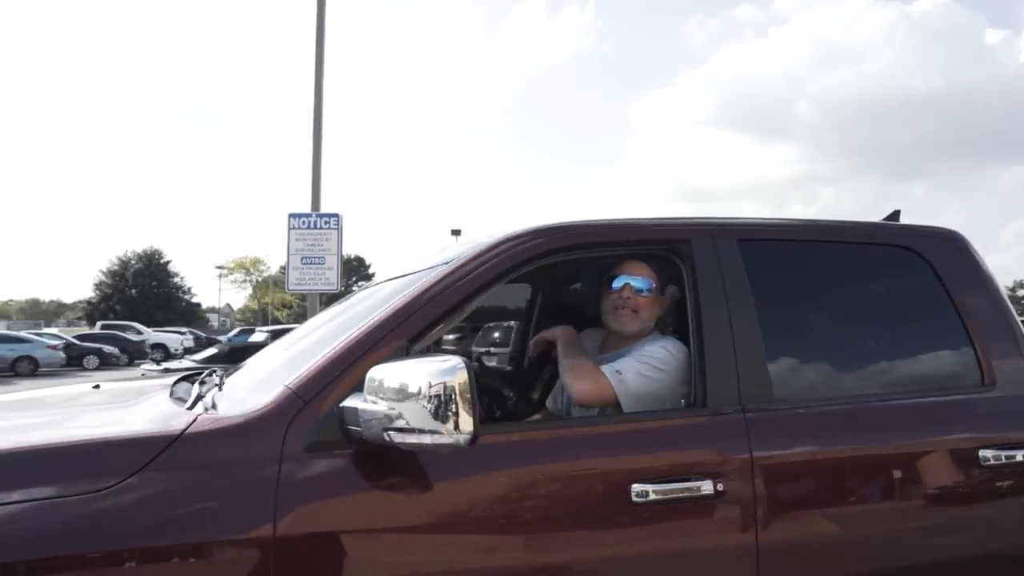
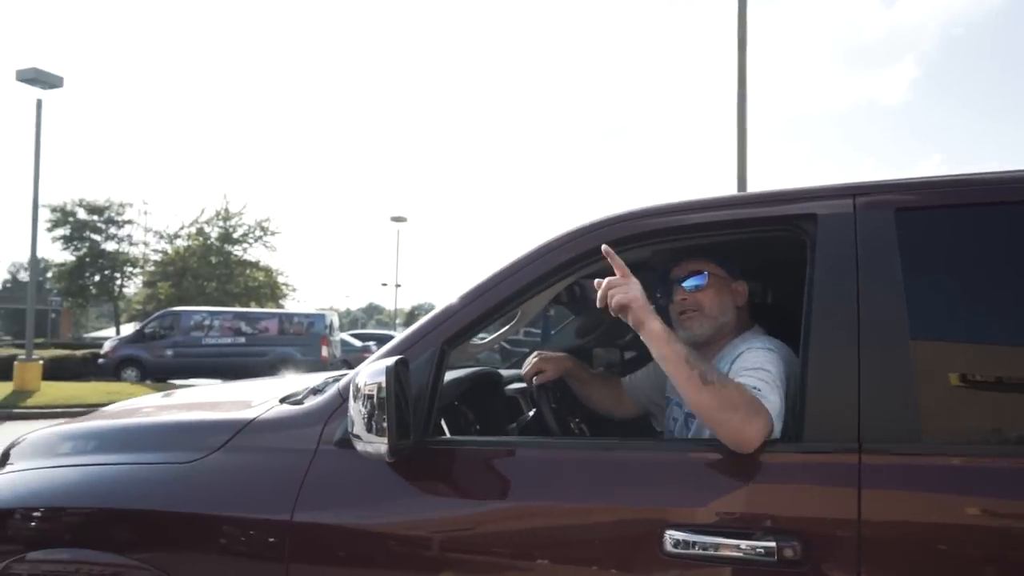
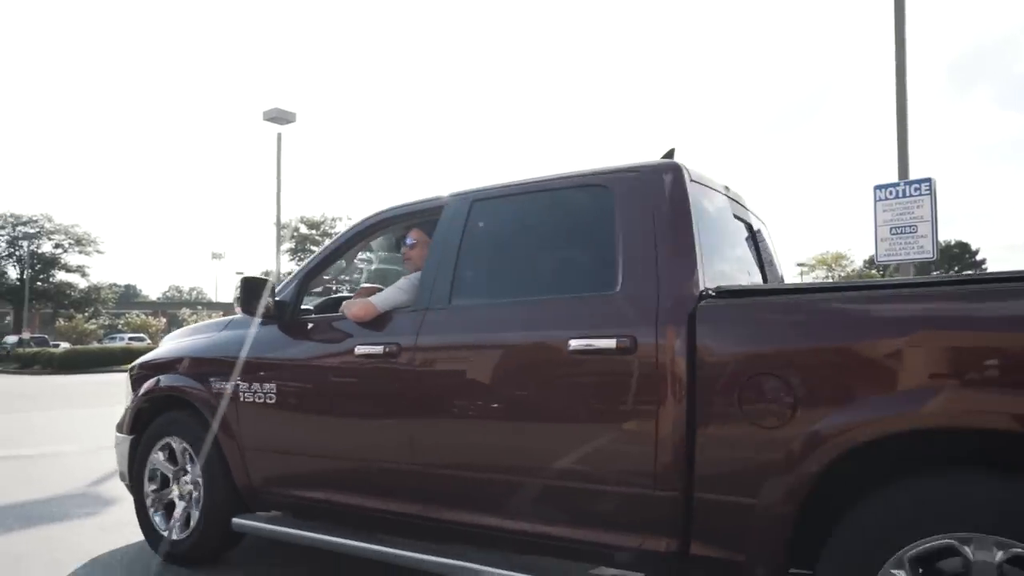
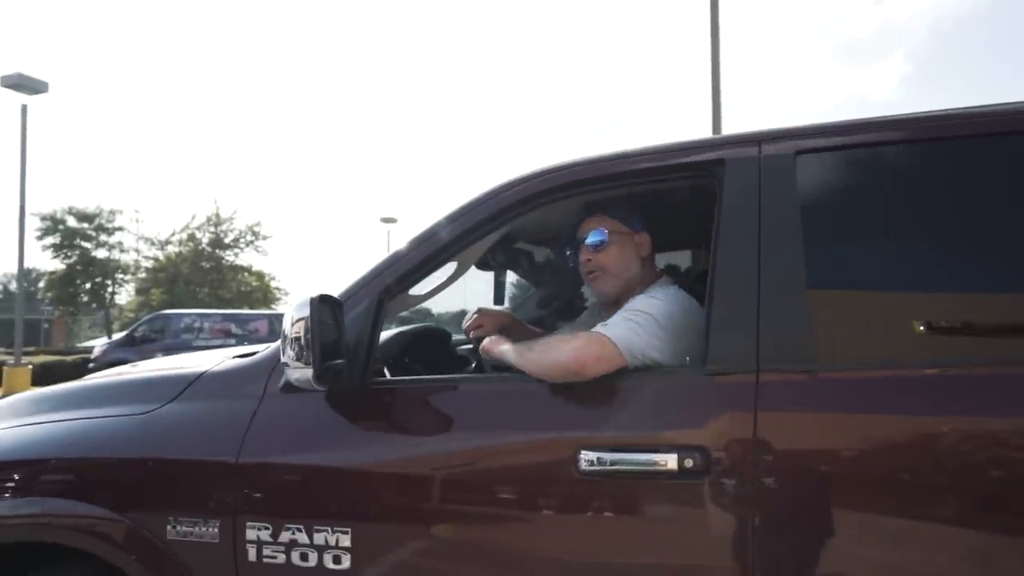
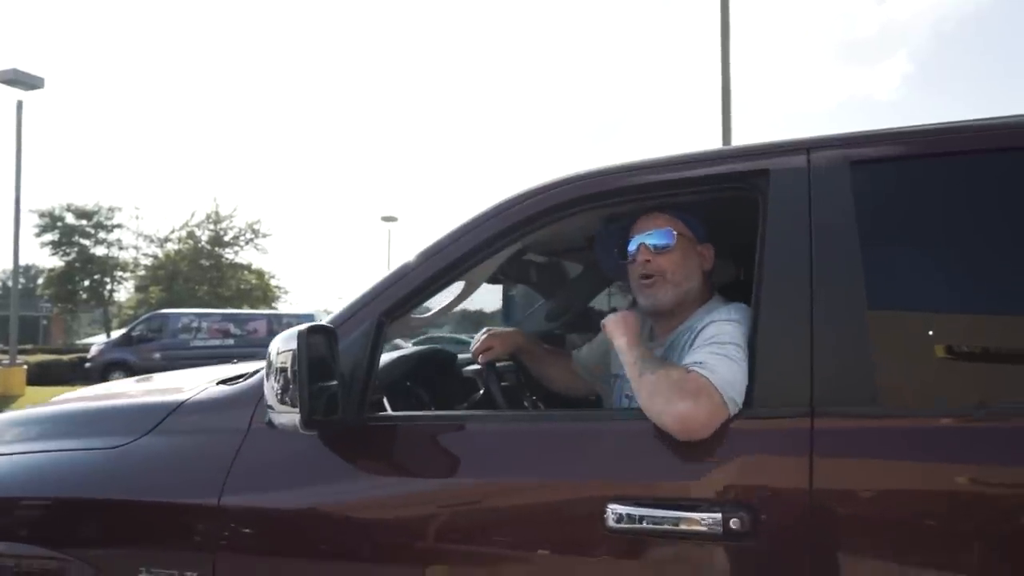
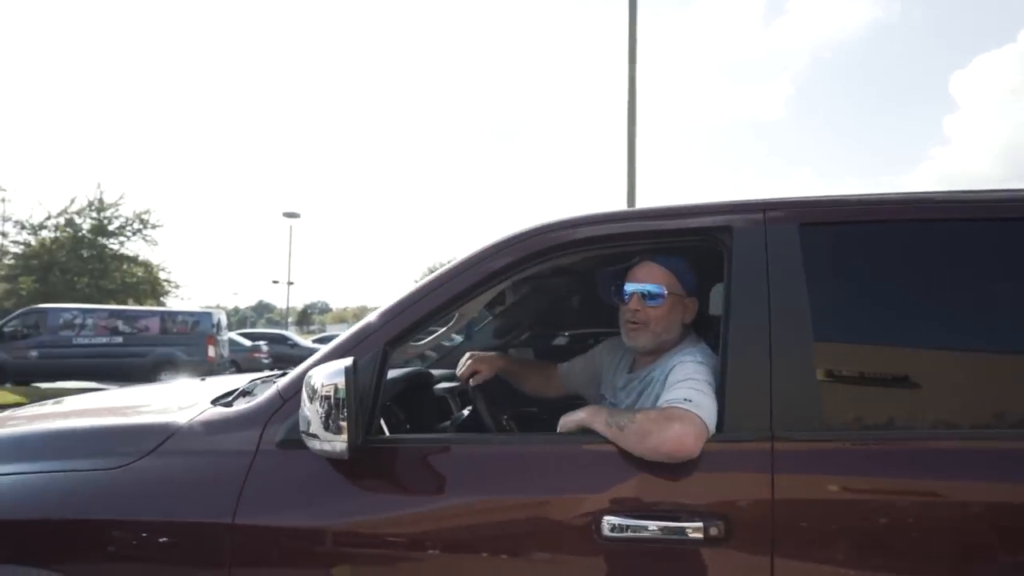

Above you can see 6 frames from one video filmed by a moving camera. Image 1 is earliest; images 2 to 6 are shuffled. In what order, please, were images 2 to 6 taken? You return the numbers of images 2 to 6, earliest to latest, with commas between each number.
6, 2, 5, 4, 3
